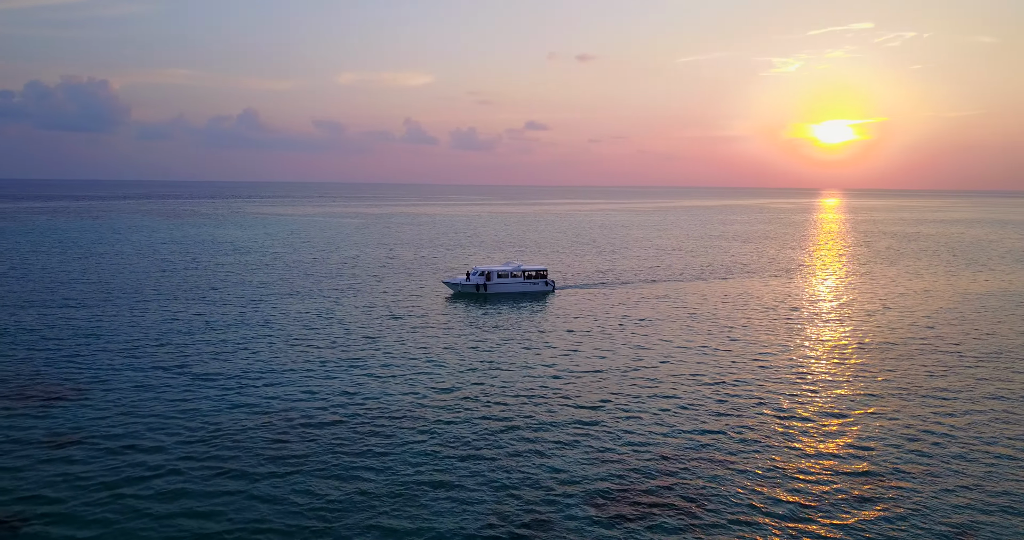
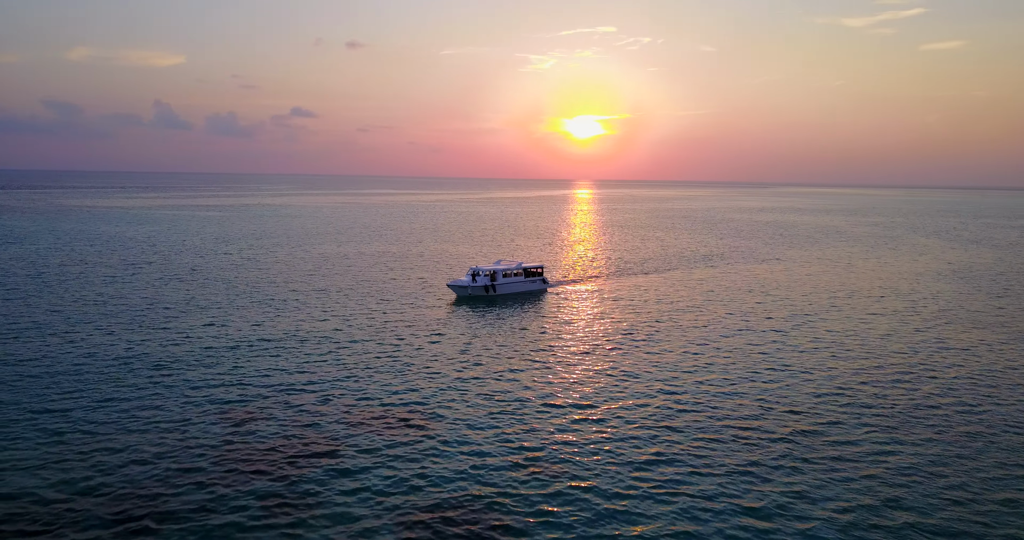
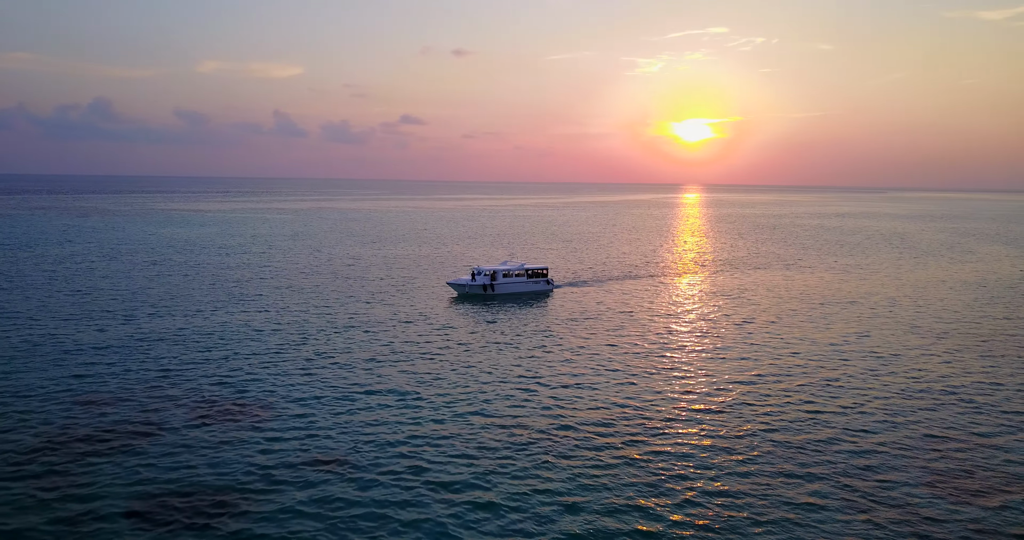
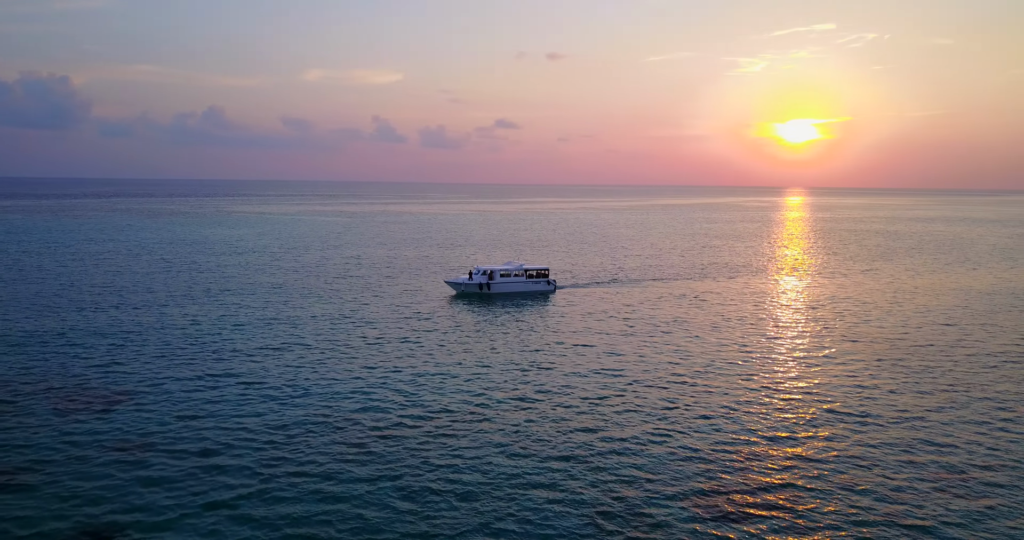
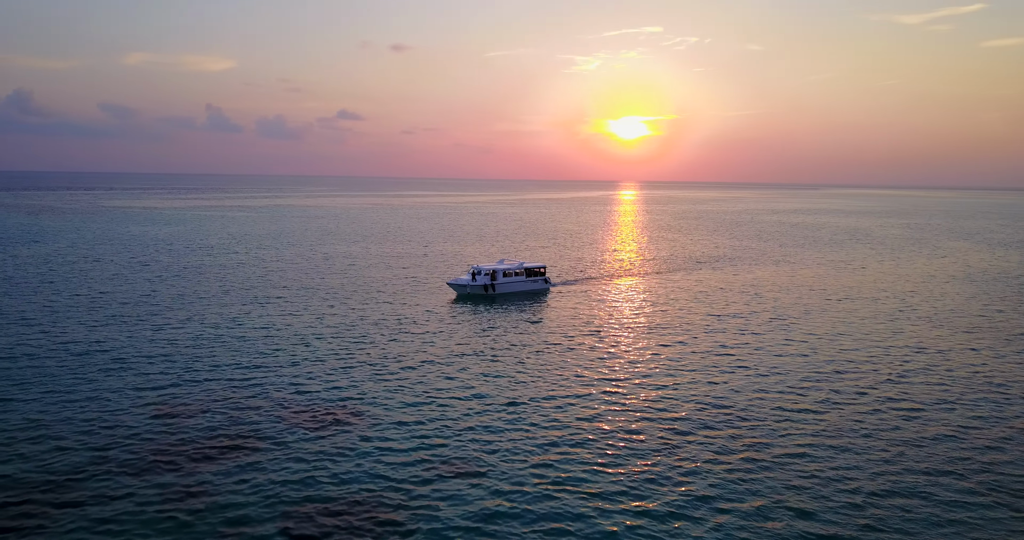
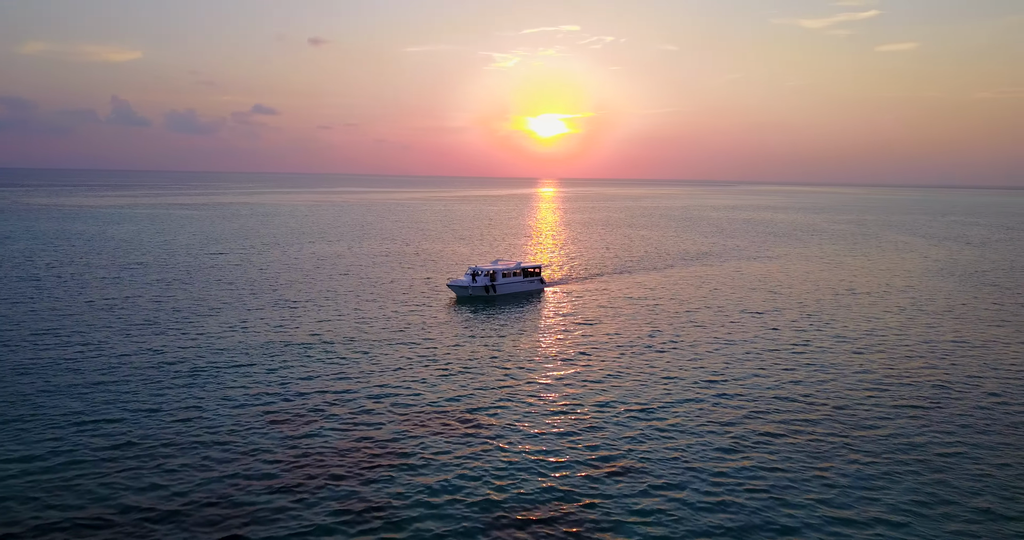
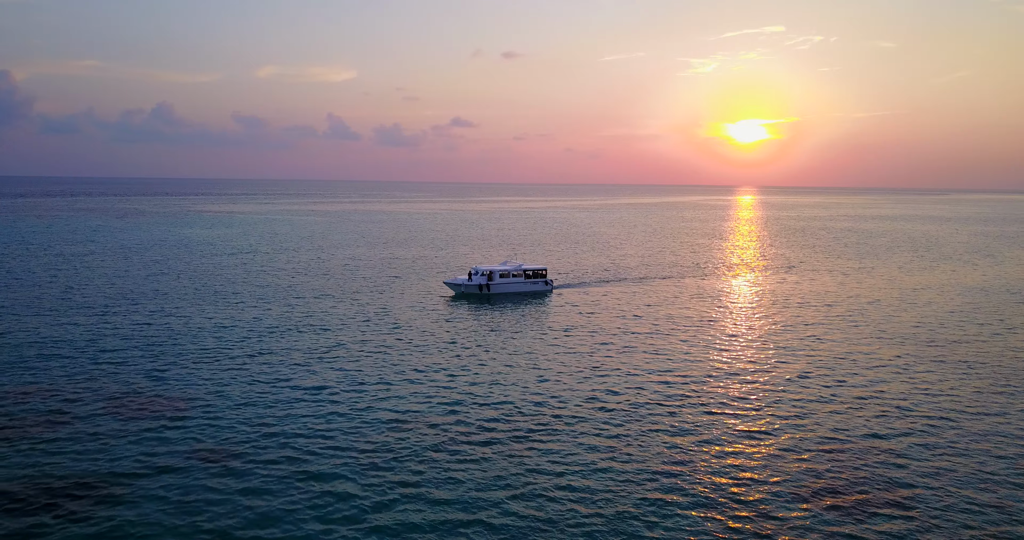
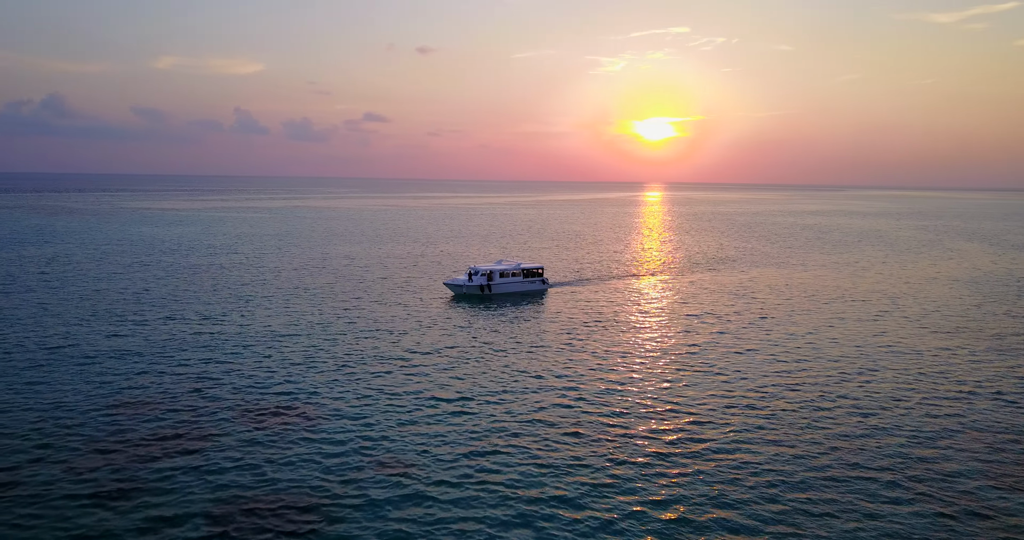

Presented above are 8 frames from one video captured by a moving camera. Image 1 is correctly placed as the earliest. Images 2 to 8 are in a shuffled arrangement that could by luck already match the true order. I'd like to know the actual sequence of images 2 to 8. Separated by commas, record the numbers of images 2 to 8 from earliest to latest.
4, 7, 3, 8, 5, 2, 6
